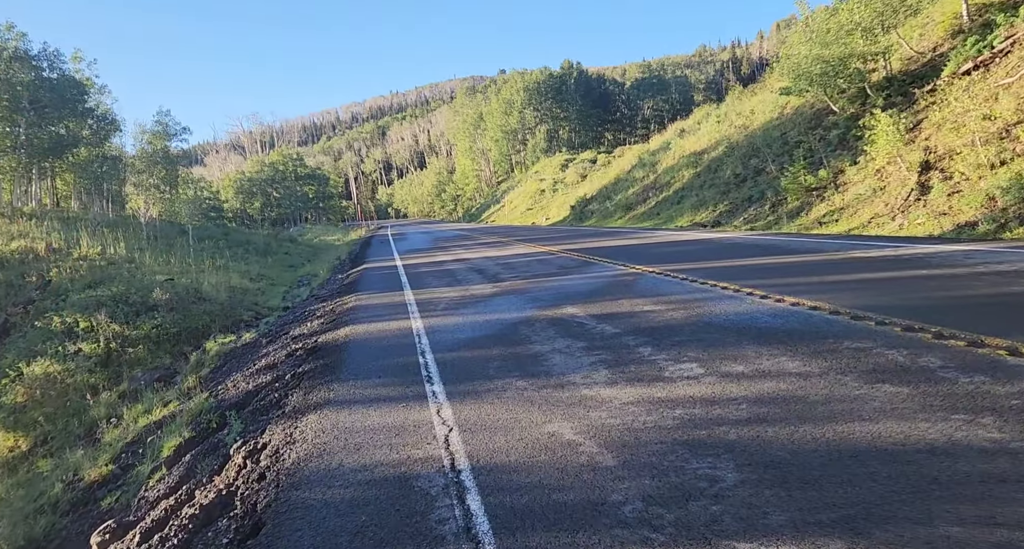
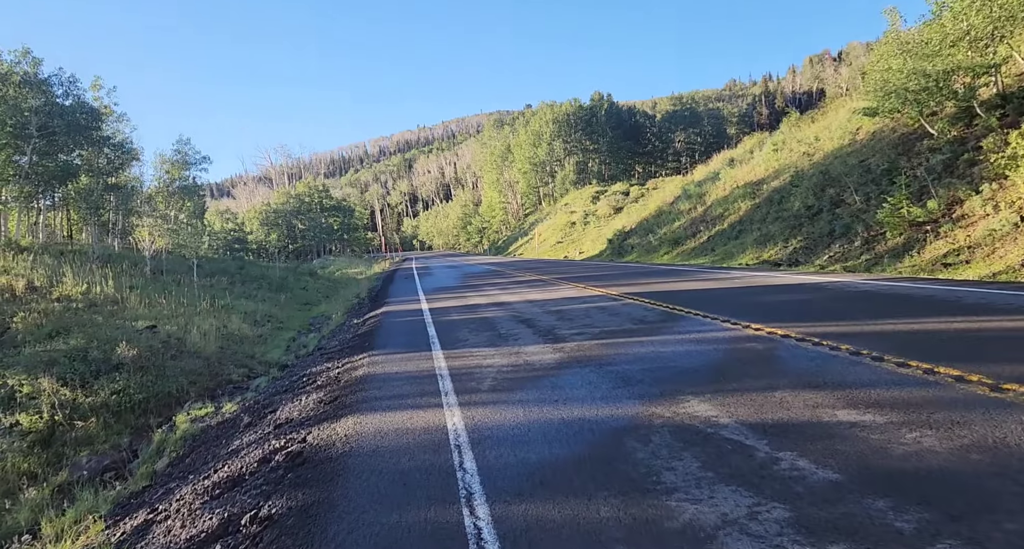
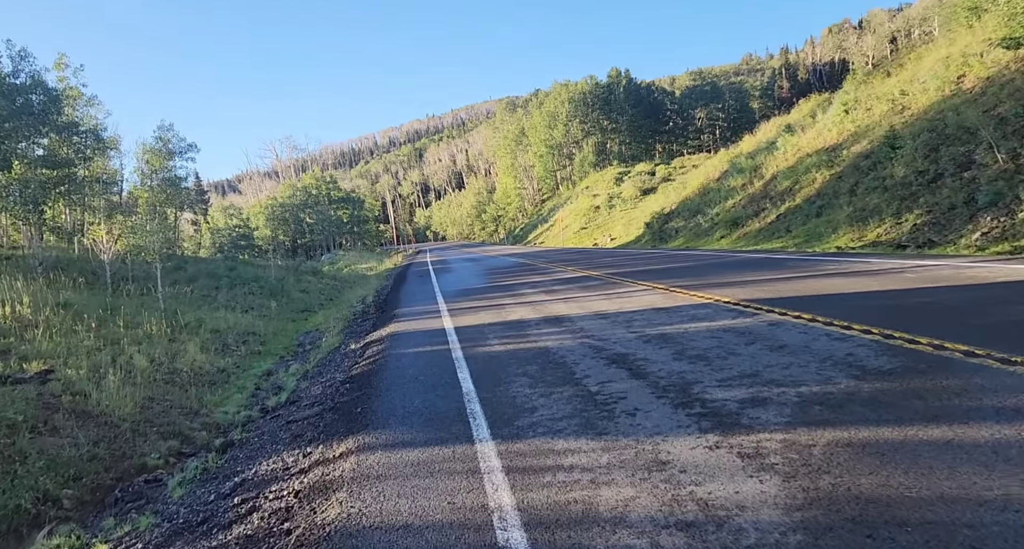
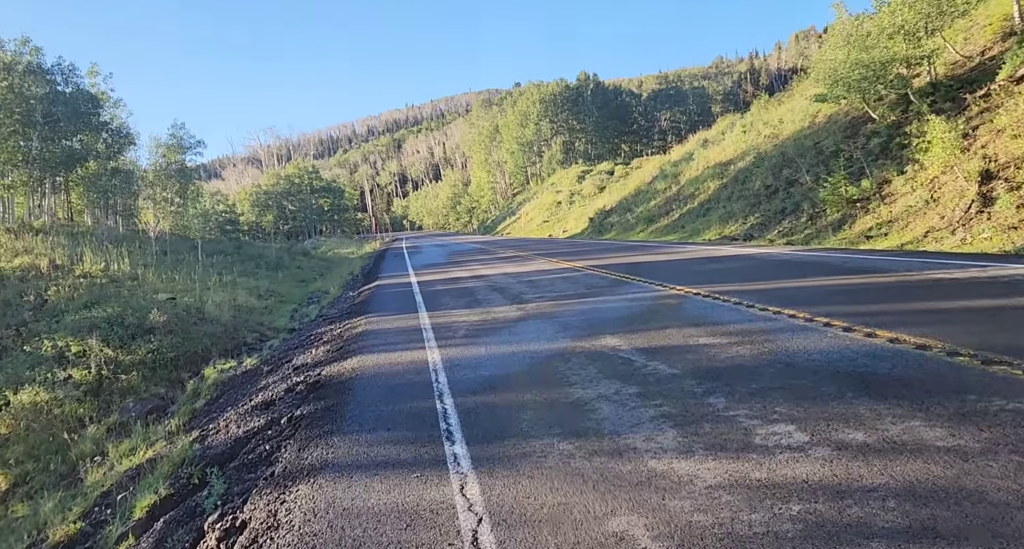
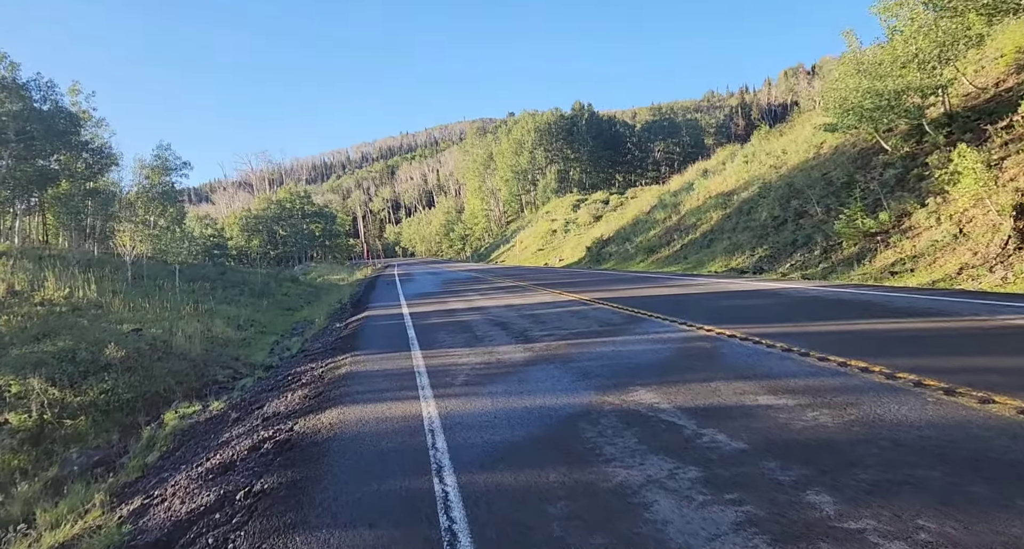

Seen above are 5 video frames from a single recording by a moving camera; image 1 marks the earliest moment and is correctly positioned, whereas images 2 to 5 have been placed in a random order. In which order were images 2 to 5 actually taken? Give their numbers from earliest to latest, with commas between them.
4, 5, 2, 3
